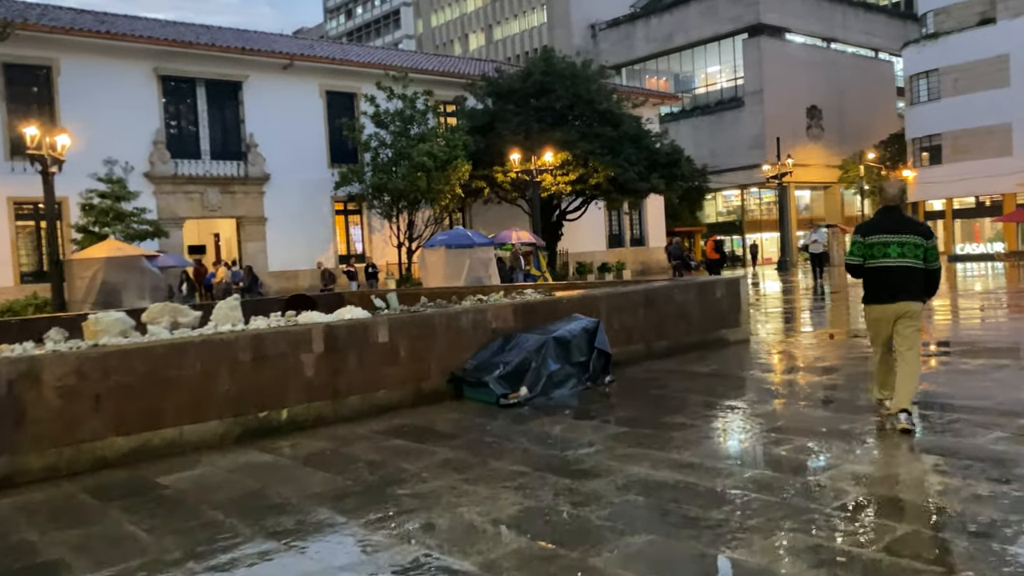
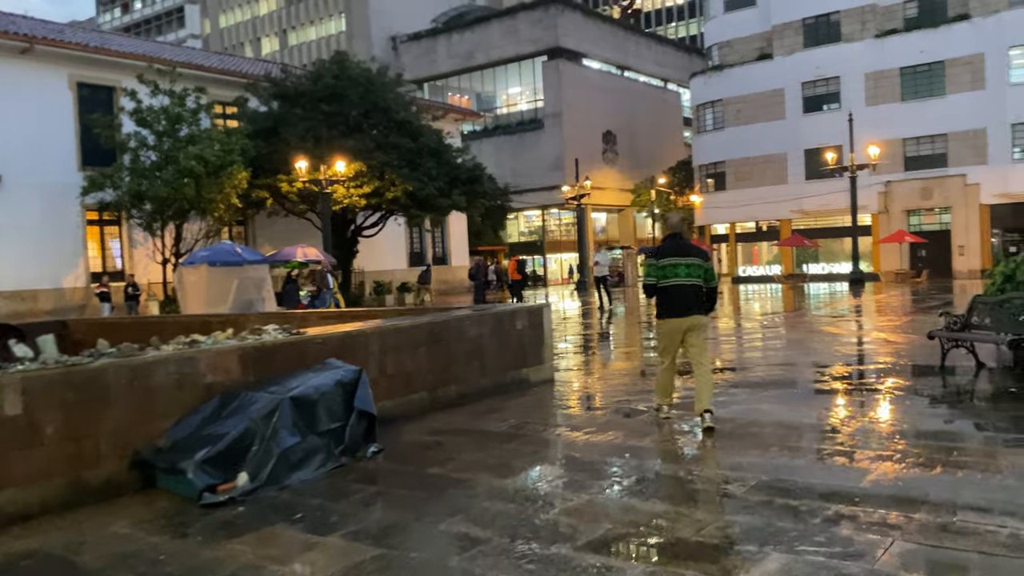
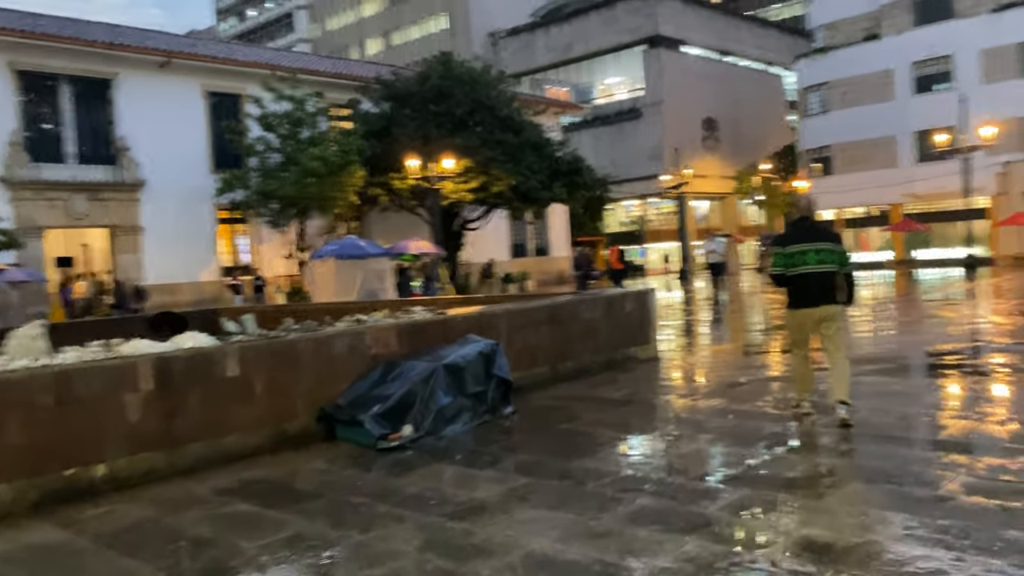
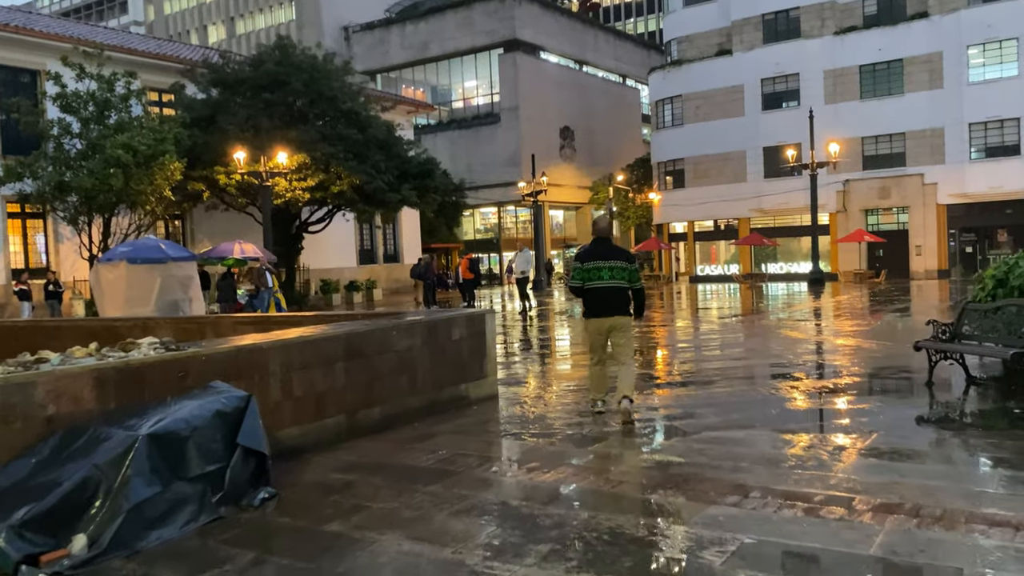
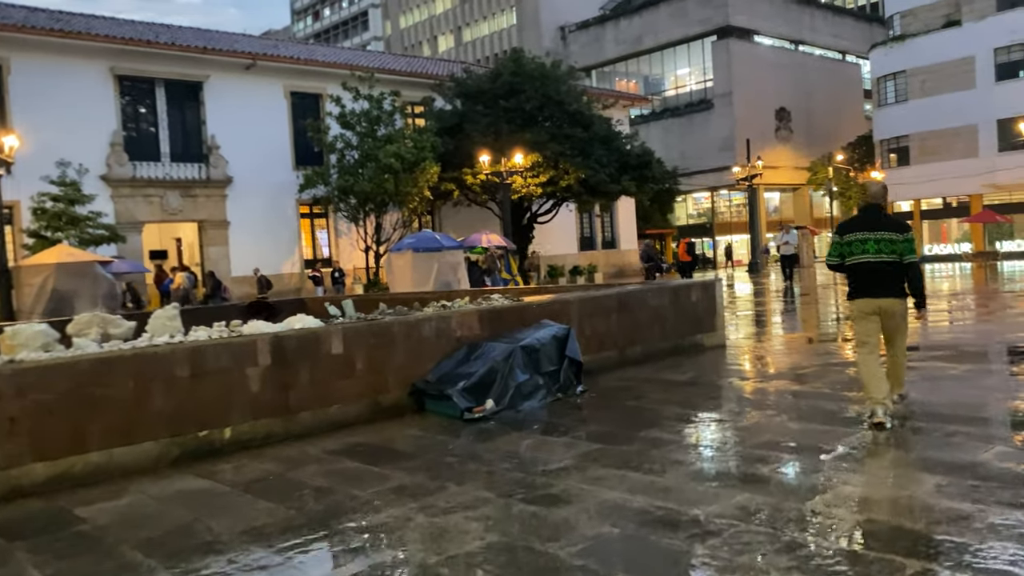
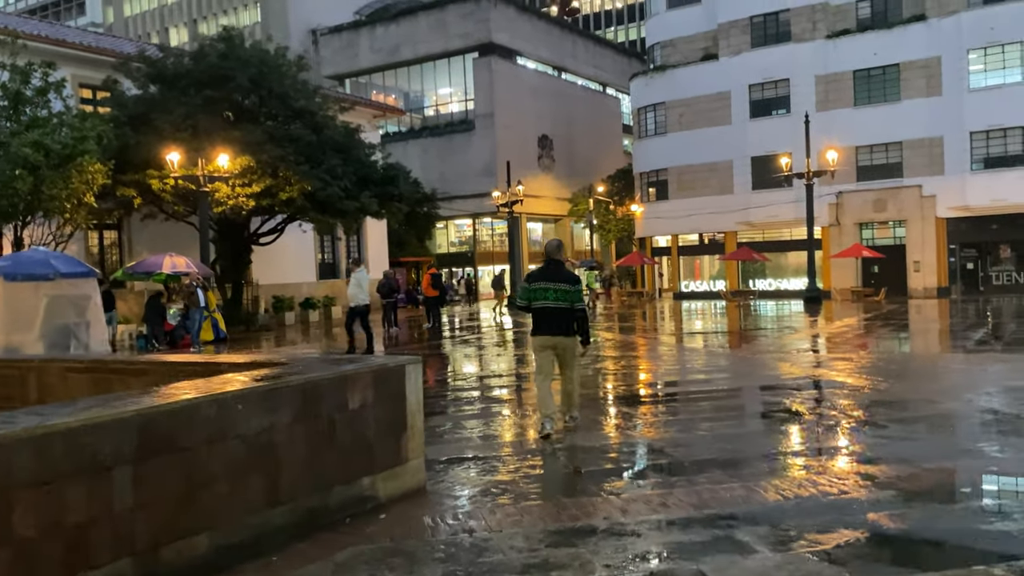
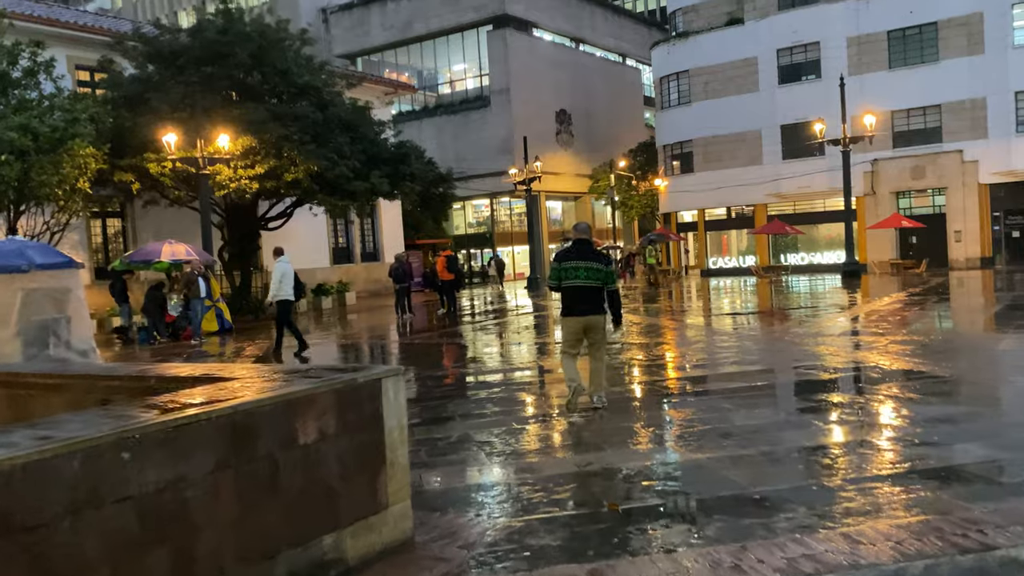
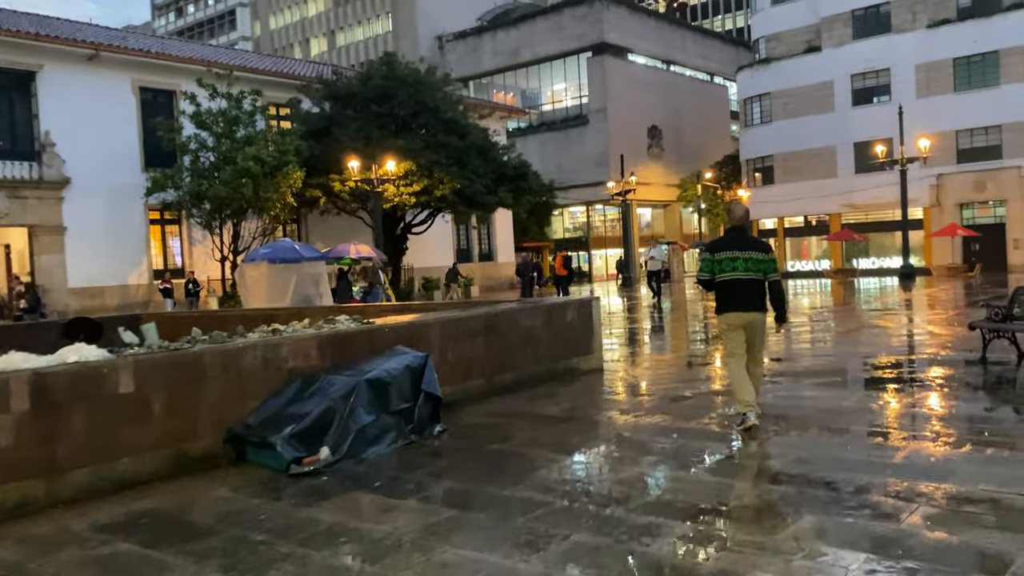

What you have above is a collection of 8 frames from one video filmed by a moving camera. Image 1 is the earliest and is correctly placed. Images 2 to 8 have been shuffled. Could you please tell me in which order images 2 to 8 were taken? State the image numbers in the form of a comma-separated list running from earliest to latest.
5, 3, 8, 2, 4, 6, 7
